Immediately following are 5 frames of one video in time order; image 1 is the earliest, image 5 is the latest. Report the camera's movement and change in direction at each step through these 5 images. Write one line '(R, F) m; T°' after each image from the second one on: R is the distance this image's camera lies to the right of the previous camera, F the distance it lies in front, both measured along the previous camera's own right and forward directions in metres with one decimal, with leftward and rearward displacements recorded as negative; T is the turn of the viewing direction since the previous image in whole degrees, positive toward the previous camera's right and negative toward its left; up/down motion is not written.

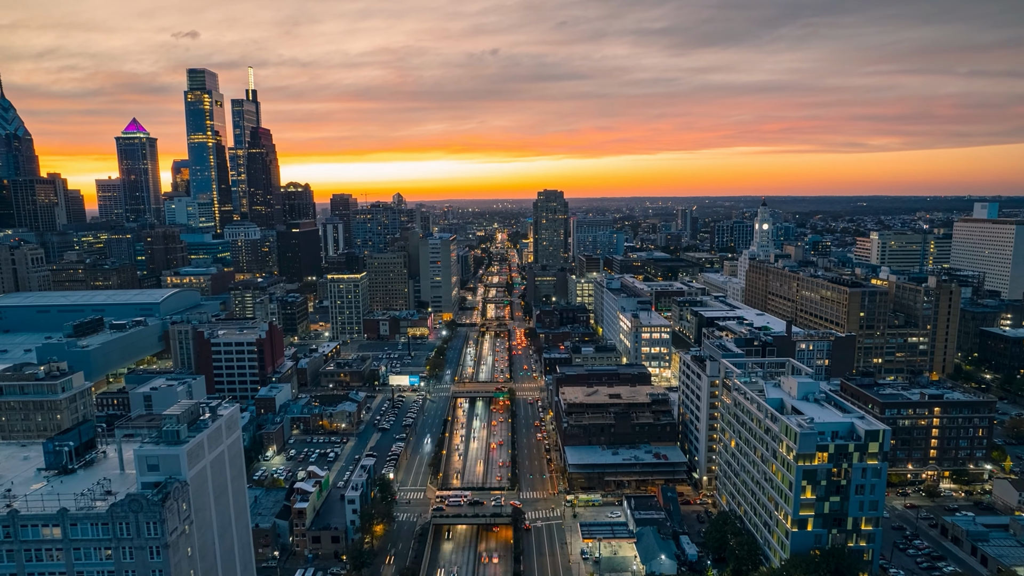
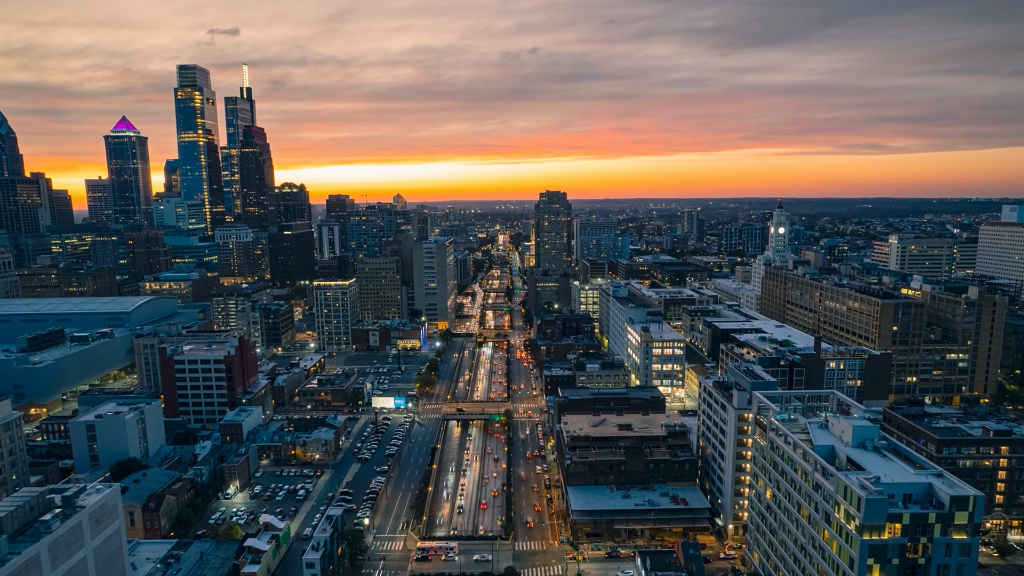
(+0.7, +10.3) m; 0°
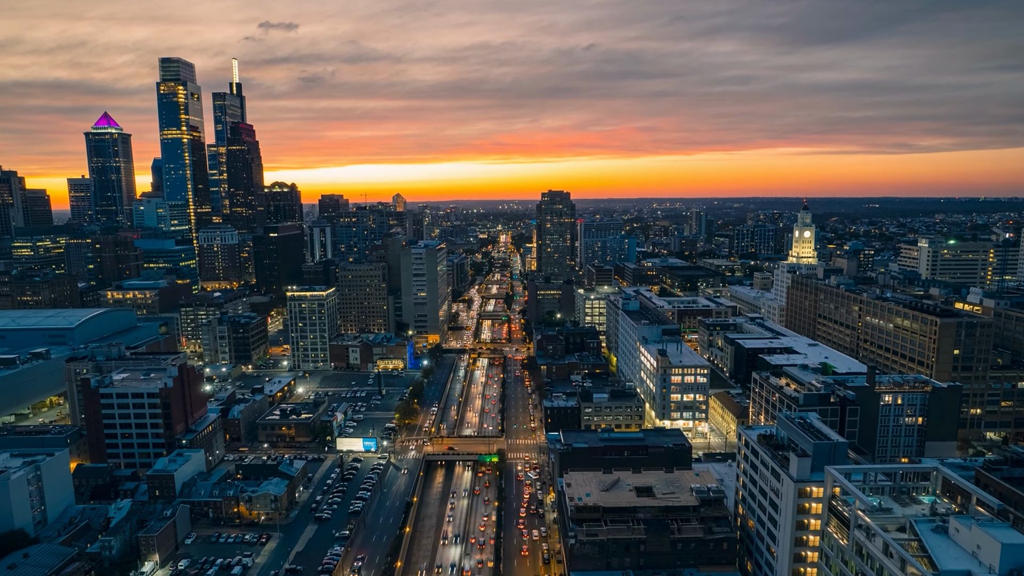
(+1.1, +15.2) m; 0°
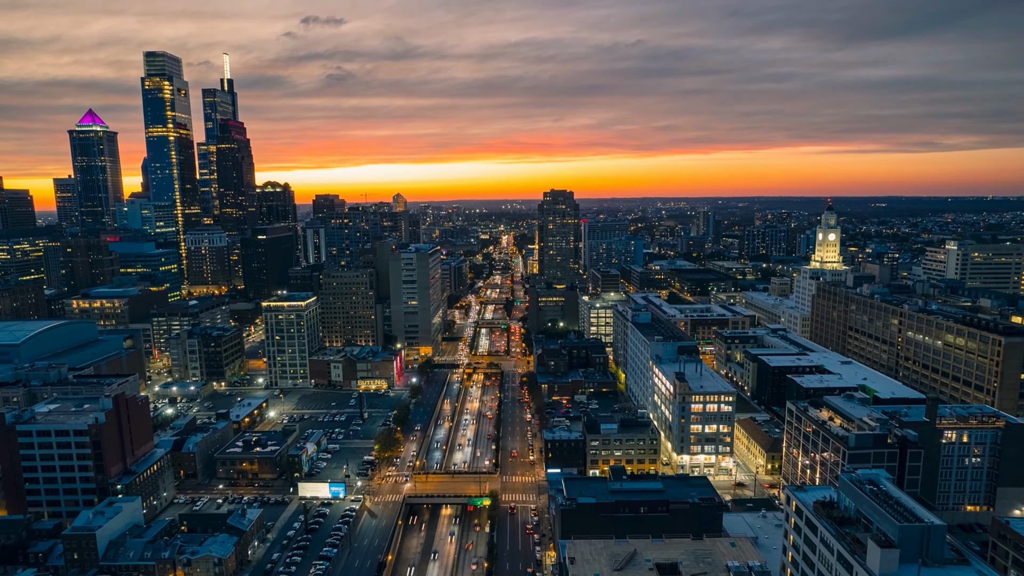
(+0.9, +11.8) m; 0°
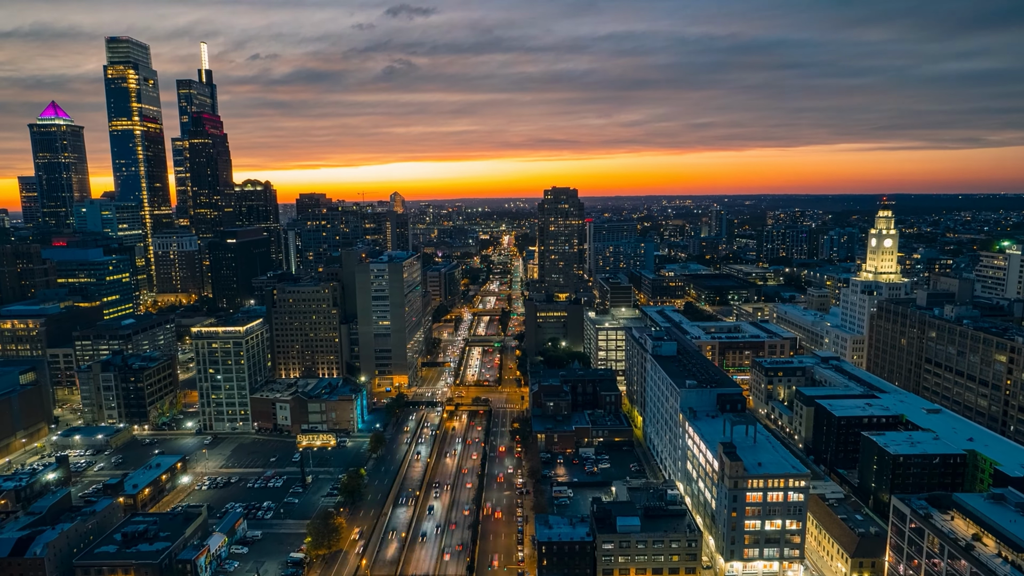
(+1.9, +22.9) m; 0°
